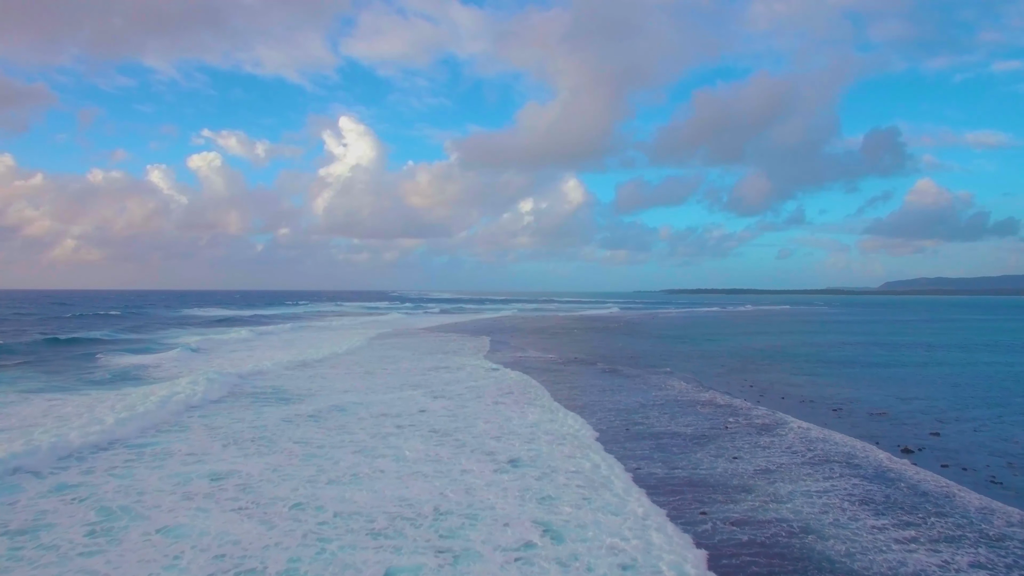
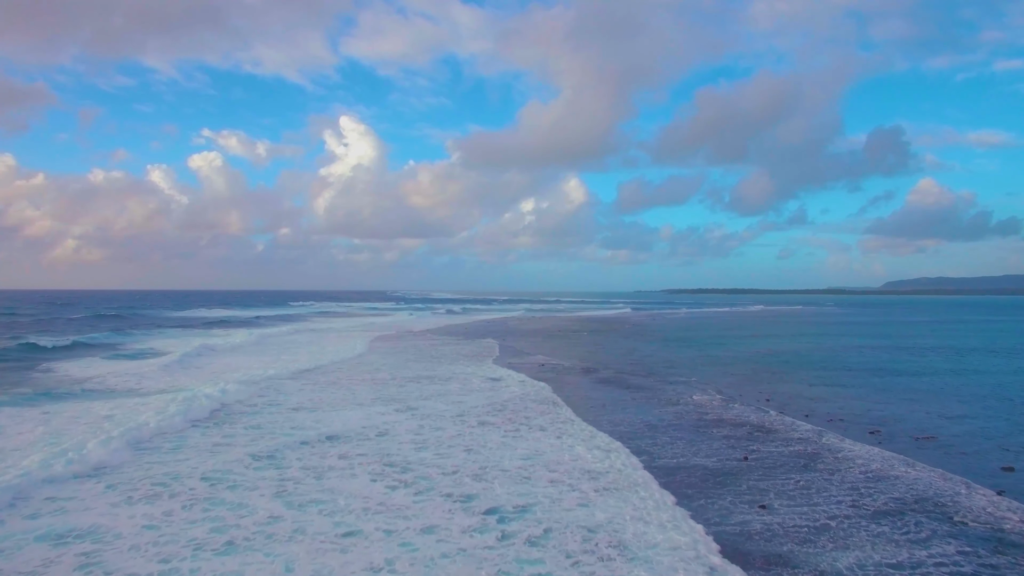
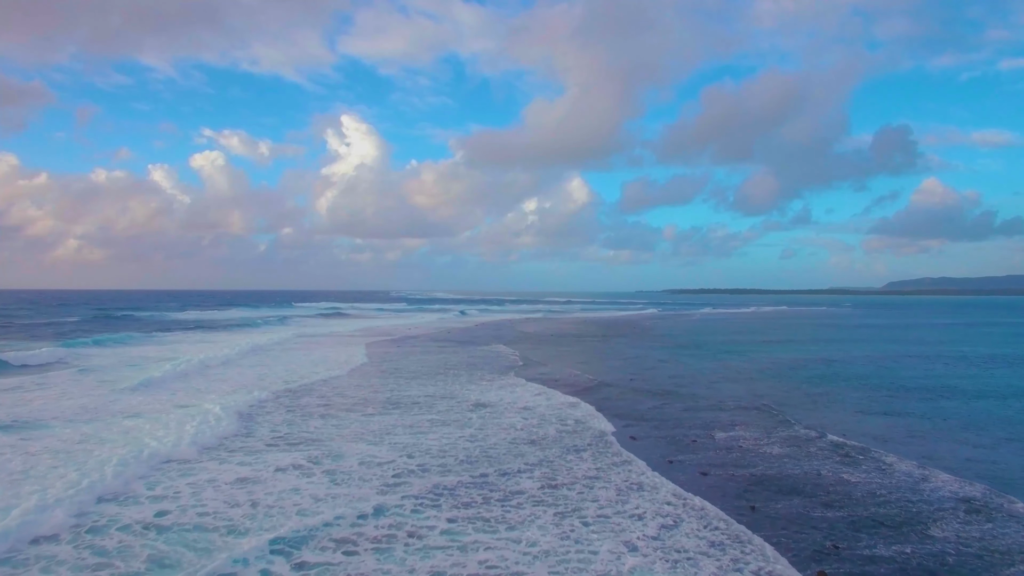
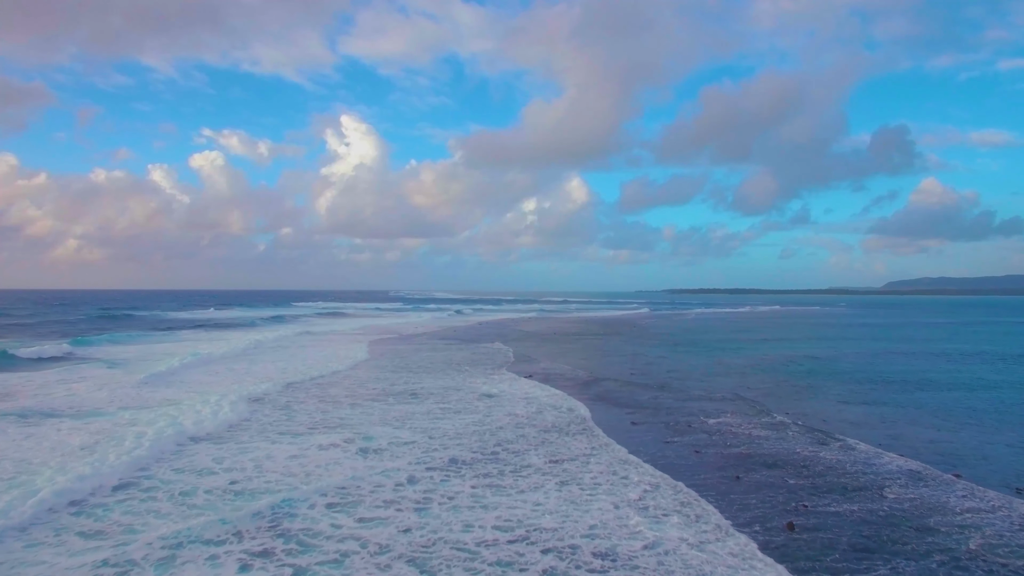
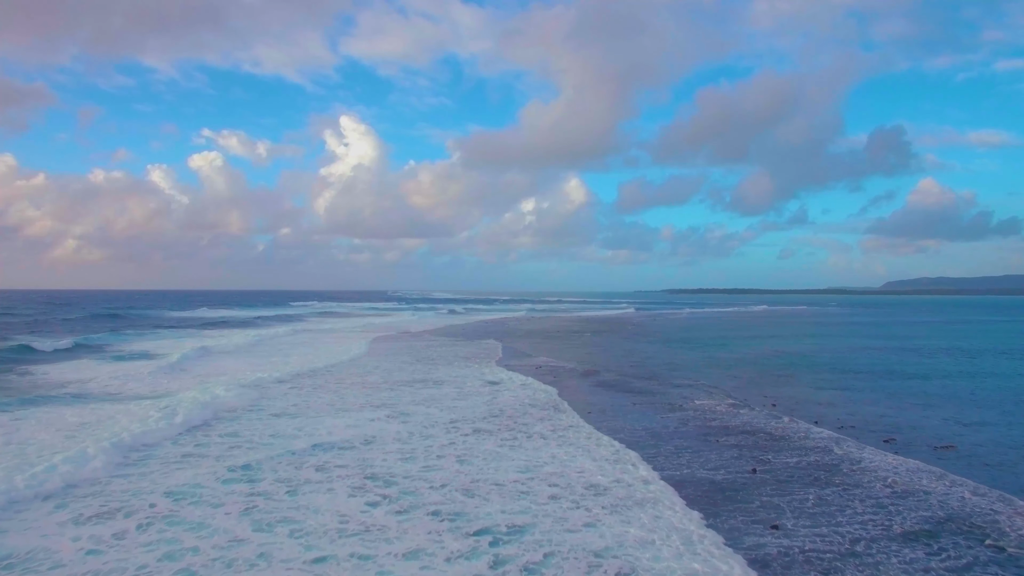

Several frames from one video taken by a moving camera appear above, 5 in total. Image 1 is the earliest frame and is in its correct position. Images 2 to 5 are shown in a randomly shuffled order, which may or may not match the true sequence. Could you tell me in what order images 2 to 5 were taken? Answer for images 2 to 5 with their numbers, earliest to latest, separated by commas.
2, 5, 4, 3
